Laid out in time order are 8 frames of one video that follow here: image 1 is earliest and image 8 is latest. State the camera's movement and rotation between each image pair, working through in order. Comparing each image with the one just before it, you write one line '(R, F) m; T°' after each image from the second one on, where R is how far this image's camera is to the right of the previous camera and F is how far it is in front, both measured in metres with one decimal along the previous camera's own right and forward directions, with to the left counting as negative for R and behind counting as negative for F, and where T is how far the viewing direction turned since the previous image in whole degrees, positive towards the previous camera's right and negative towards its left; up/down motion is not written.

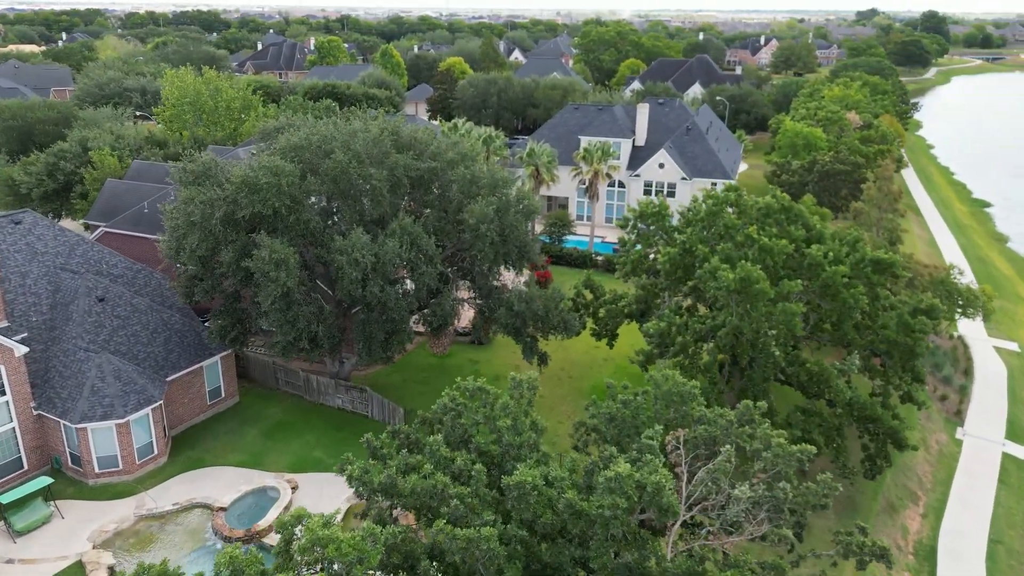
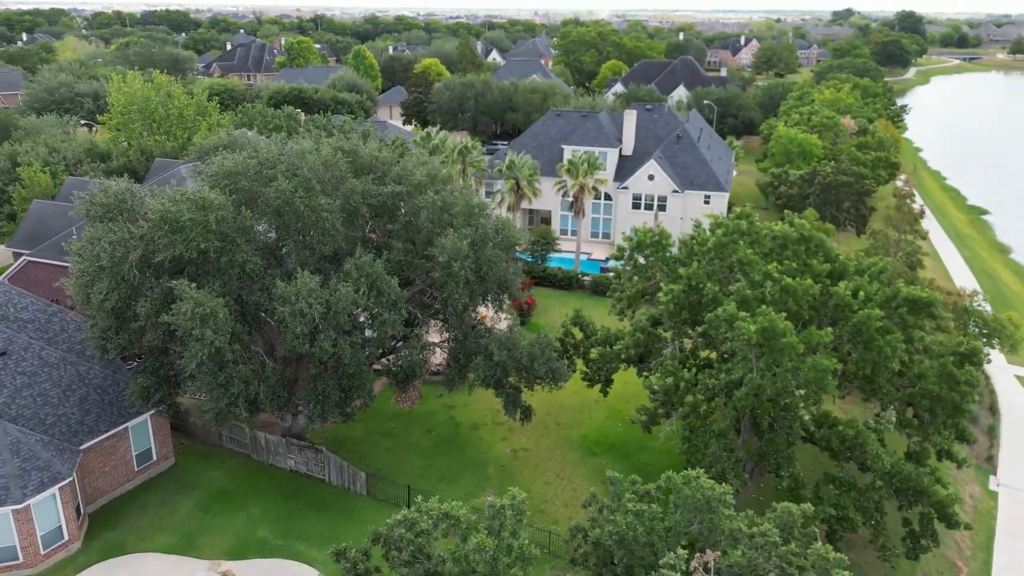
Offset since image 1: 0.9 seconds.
(+0.1, +4.2) m; +2°
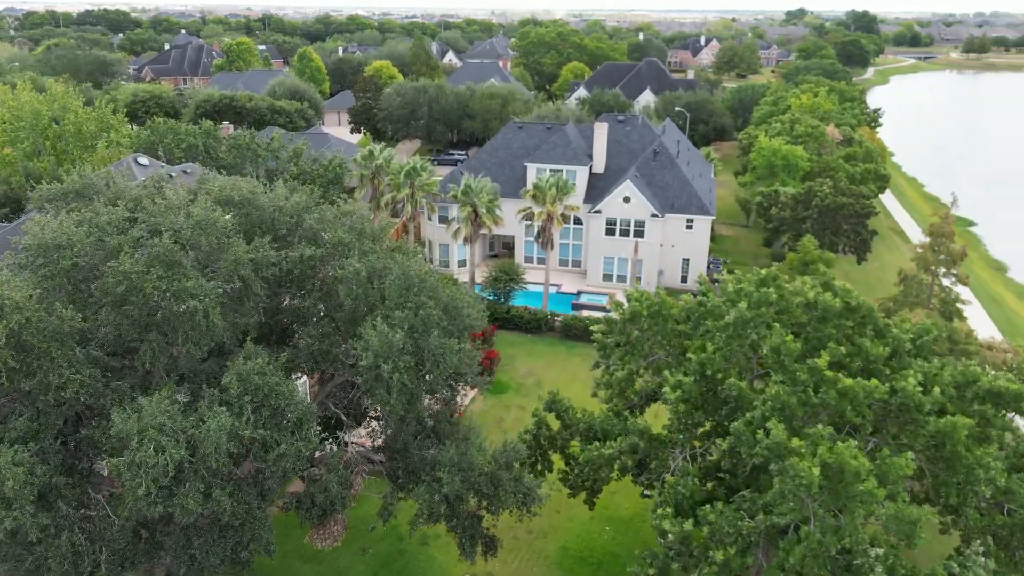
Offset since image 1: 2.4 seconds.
(+0.2, +6.6) m; +3°
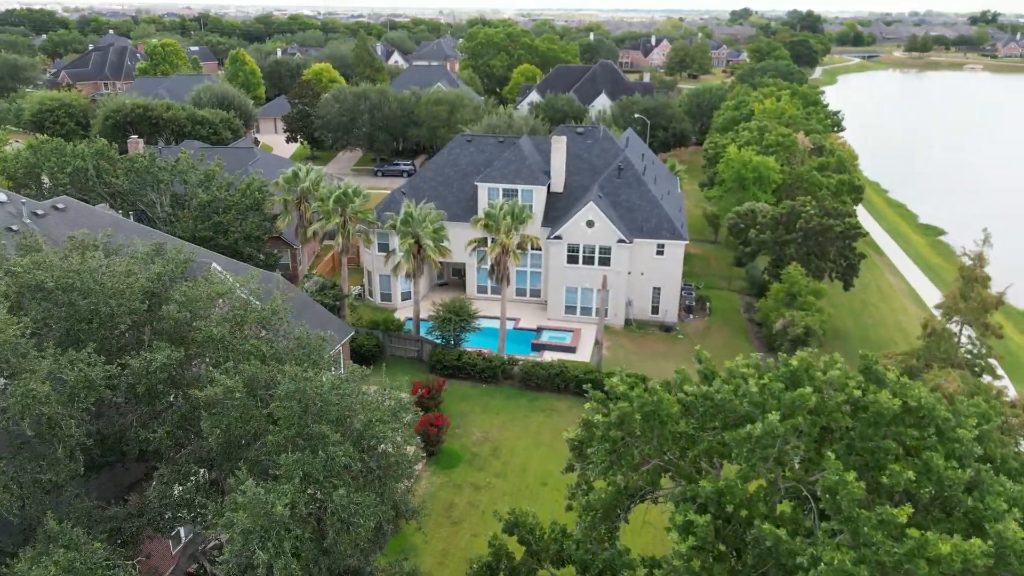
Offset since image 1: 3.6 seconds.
(+0.3, +5.5) m; +3°
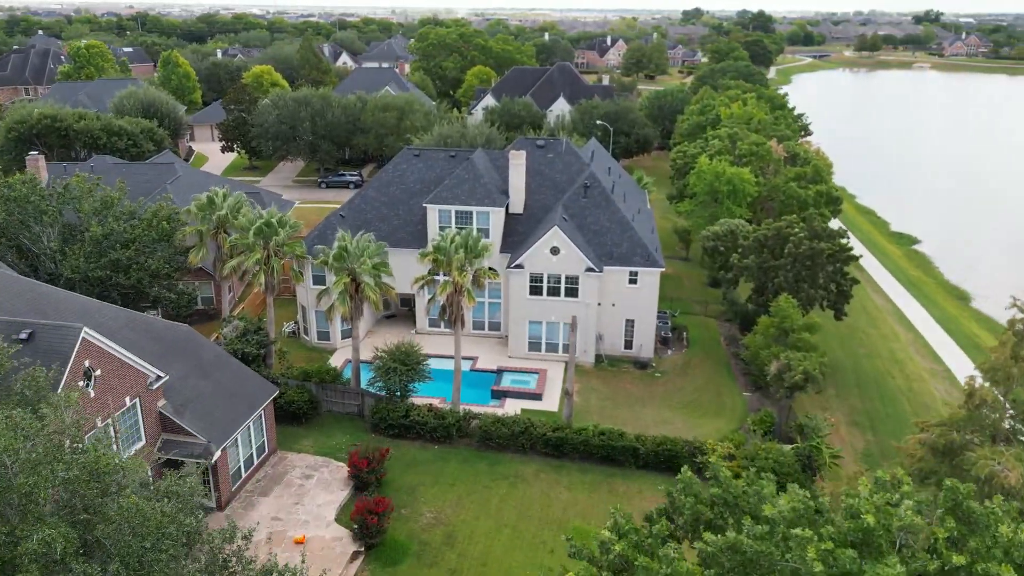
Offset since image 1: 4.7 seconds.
(+0.2, +4.9) m; +3°
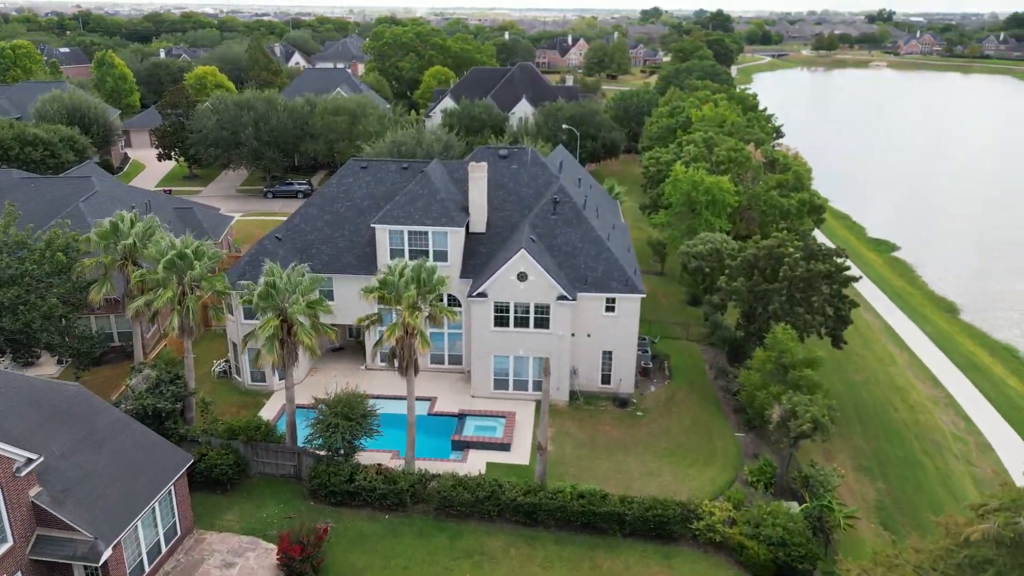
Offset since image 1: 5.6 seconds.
(+0.1, +4.4) m; +3°
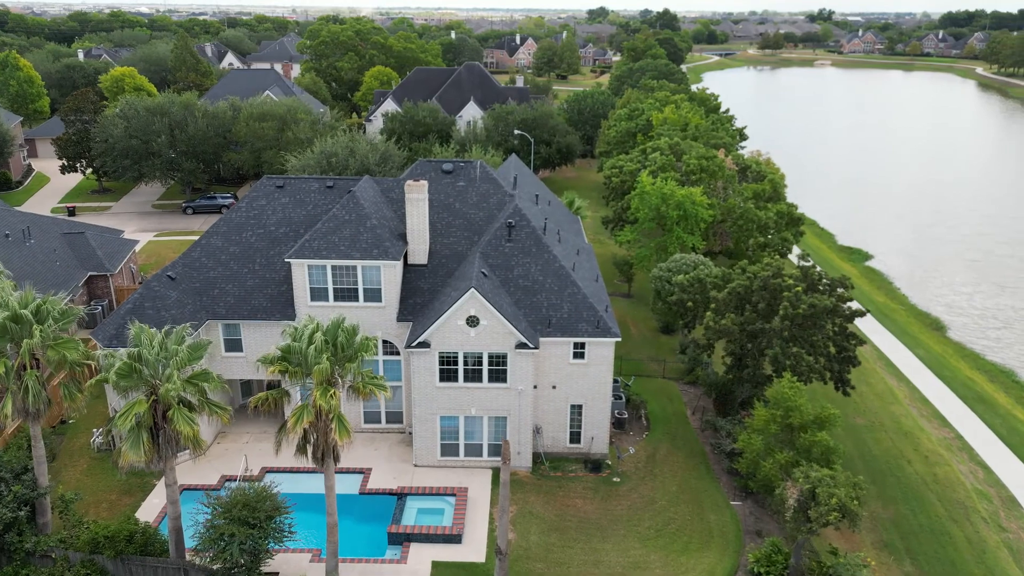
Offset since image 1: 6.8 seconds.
(+0.2, +5.6) m; +4°
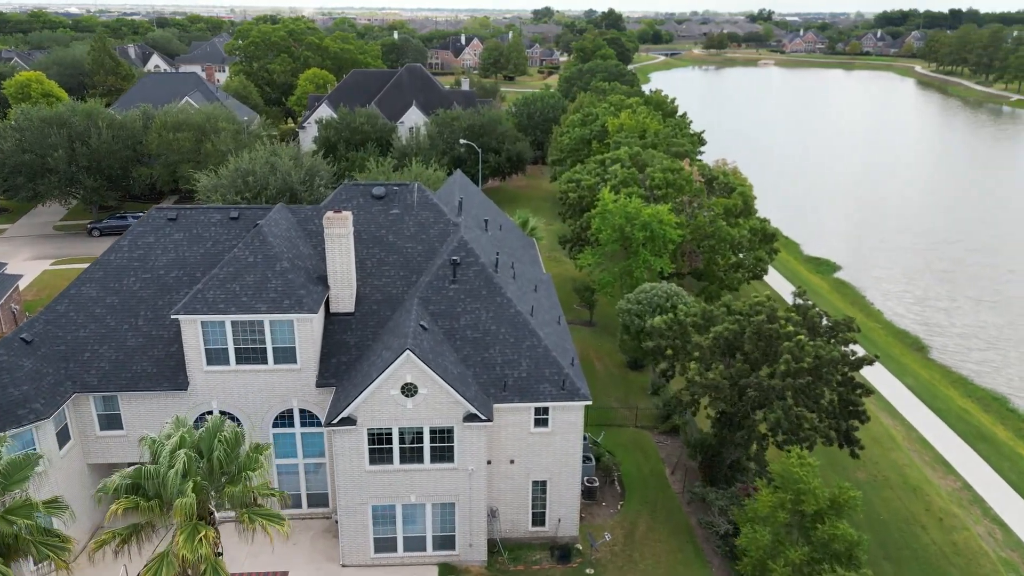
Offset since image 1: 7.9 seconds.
(+0.2, +4.9) m; +4°
